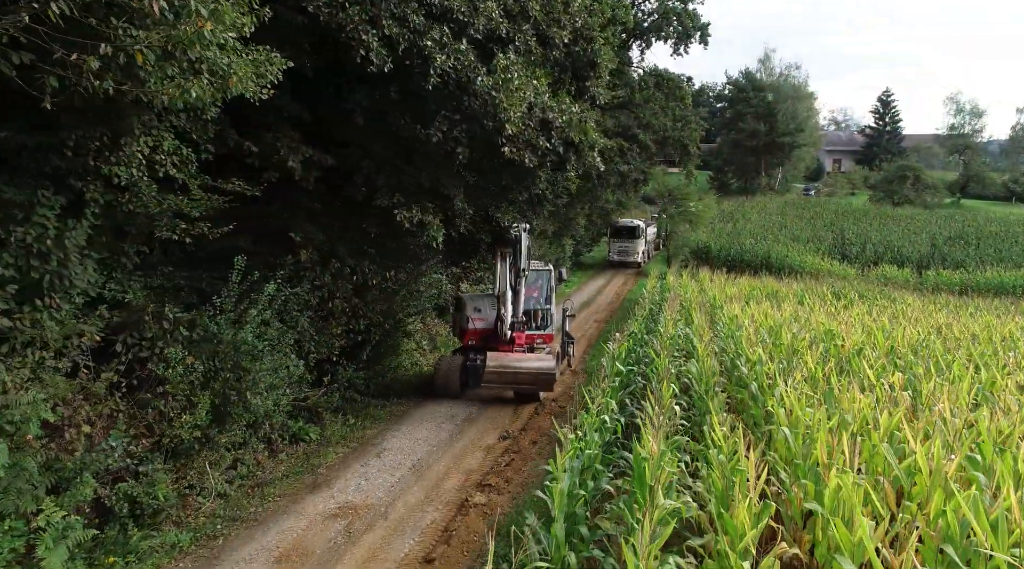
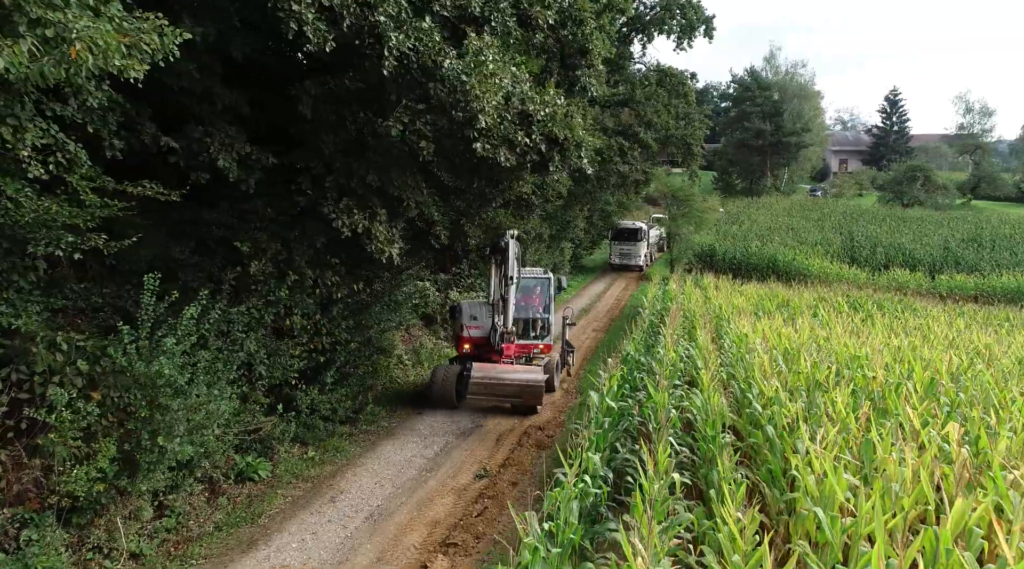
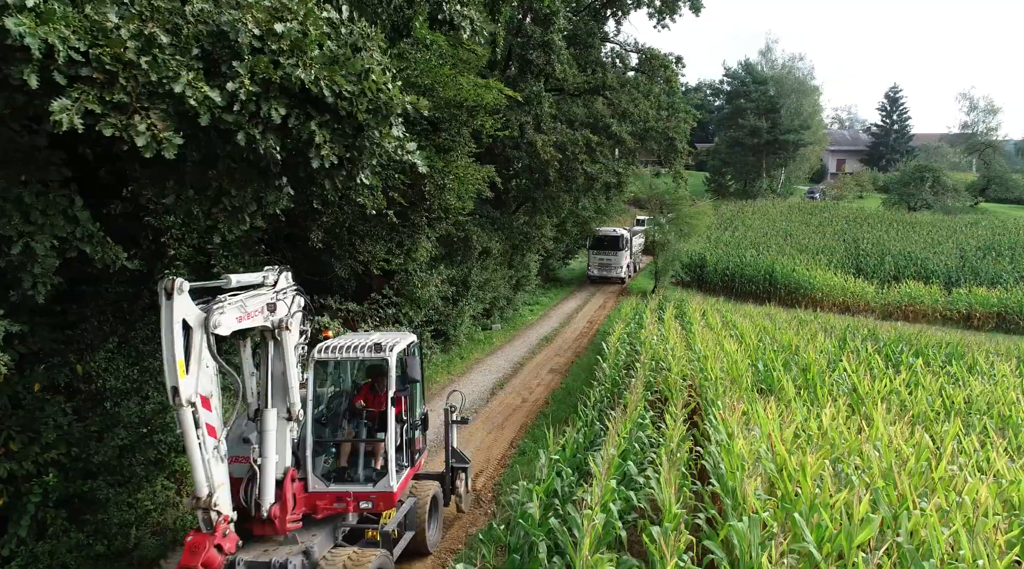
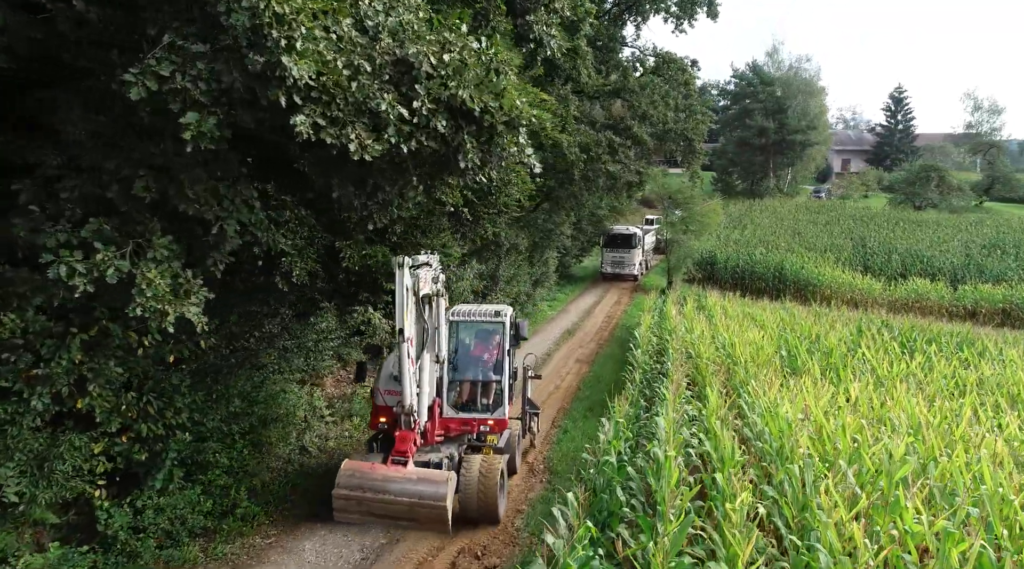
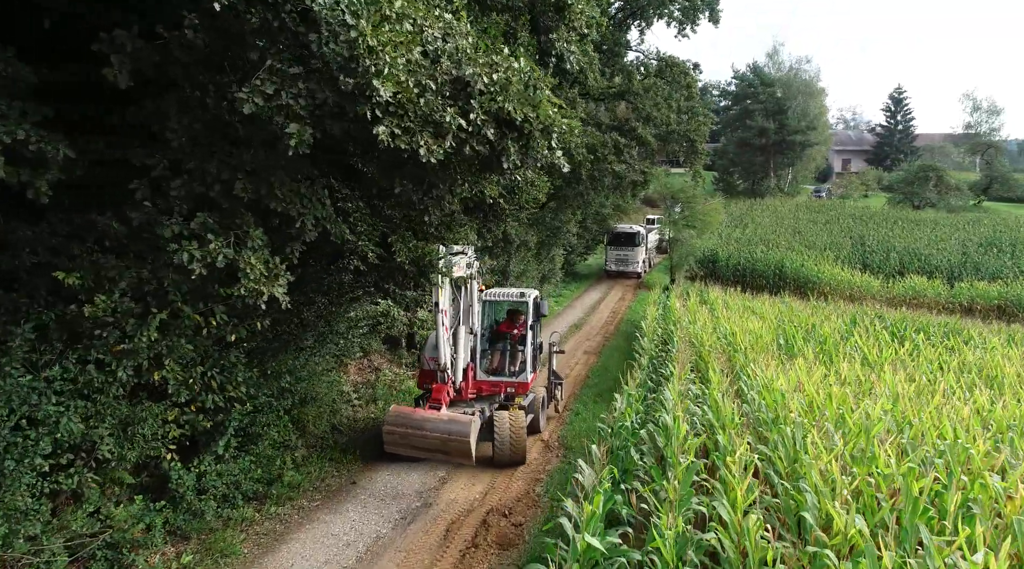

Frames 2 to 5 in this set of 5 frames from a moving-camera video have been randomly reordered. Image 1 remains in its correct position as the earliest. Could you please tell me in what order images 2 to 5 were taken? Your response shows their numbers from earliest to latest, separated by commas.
2, 5, 4, 3
